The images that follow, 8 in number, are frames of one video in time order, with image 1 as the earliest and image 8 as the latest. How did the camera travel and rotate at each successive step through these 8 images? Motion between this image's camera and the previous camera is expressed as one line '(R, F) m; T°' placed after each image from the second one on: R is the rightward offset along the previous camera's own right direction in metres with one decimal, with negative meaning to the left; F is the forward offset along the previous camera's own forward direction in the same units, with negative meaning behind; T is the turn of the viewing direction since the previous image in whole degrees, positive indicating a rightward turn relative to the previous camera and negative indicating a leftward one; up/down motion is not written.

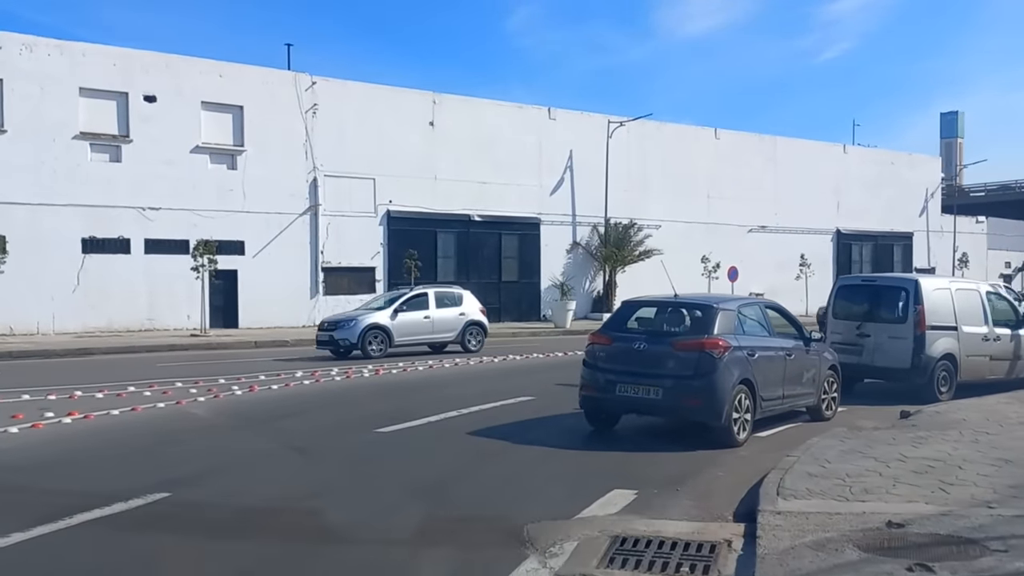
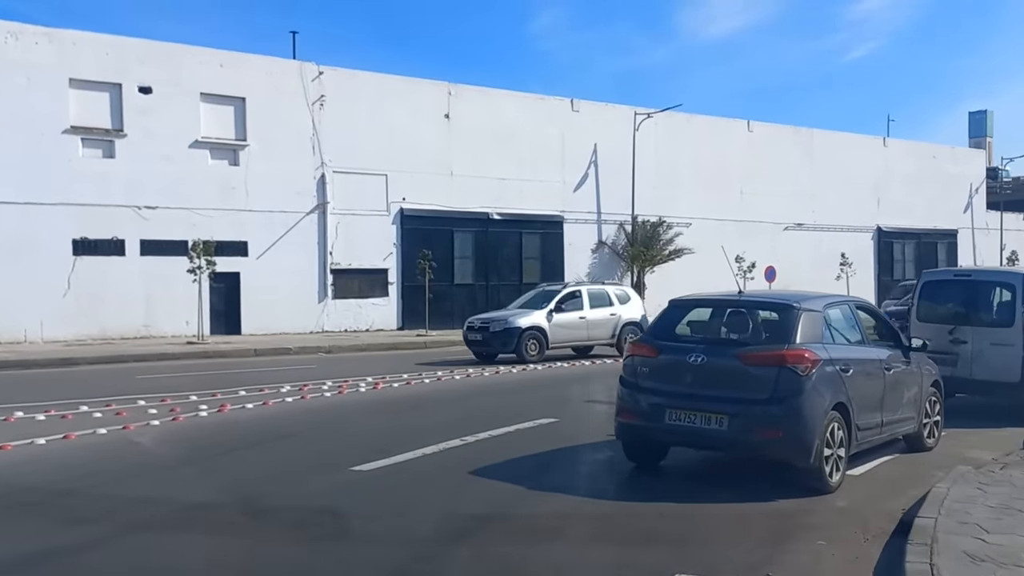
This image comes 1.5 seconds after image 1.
(+0.1, +2.3) m; -2°
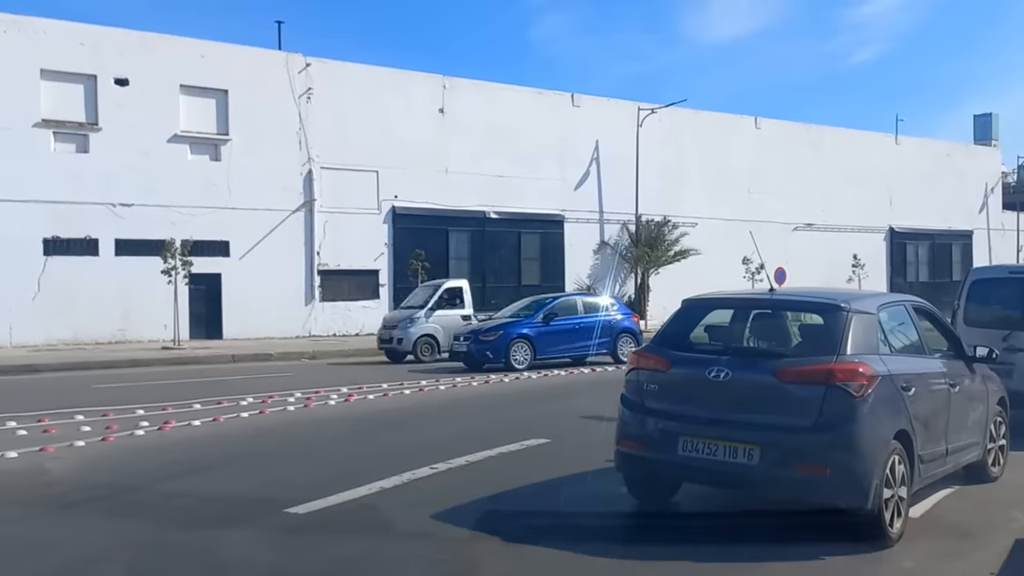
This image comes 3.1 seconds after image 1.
(+0.2, +1.6) m; 0°
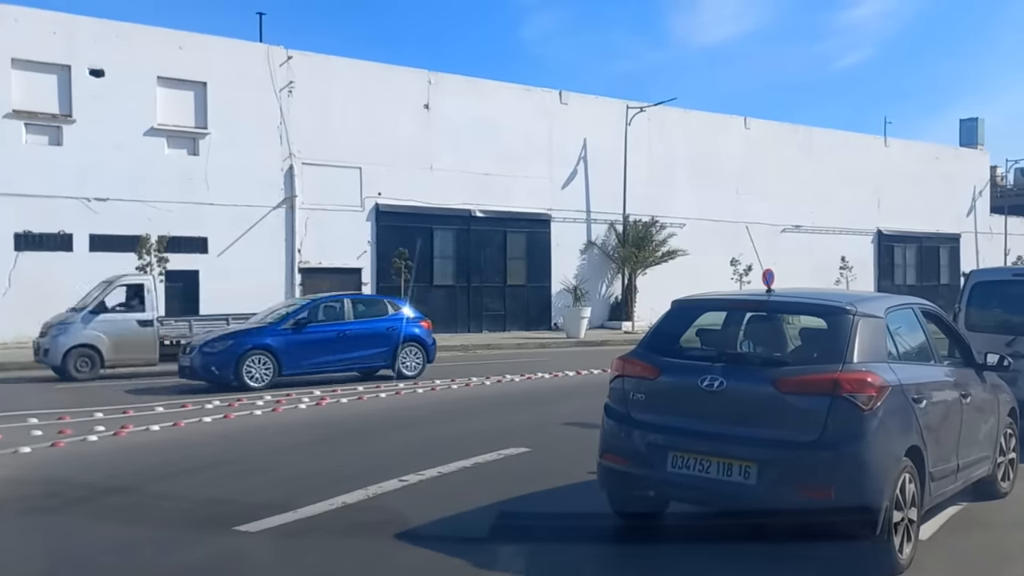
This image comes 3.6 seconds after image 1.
(+0.1, +0.6) m; +1°
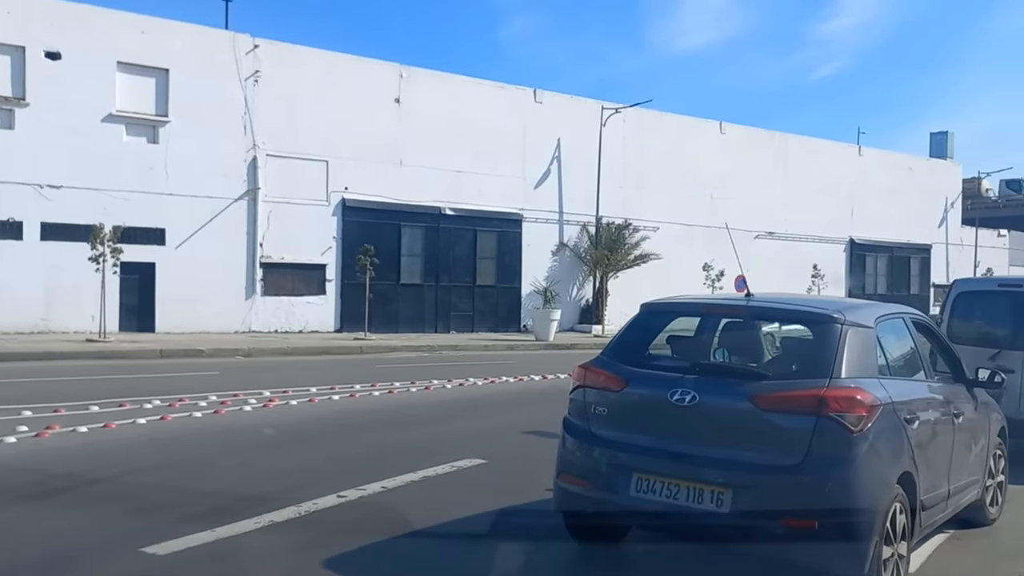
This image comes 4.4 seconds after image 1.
(+0.1, +0.6) m; +2°
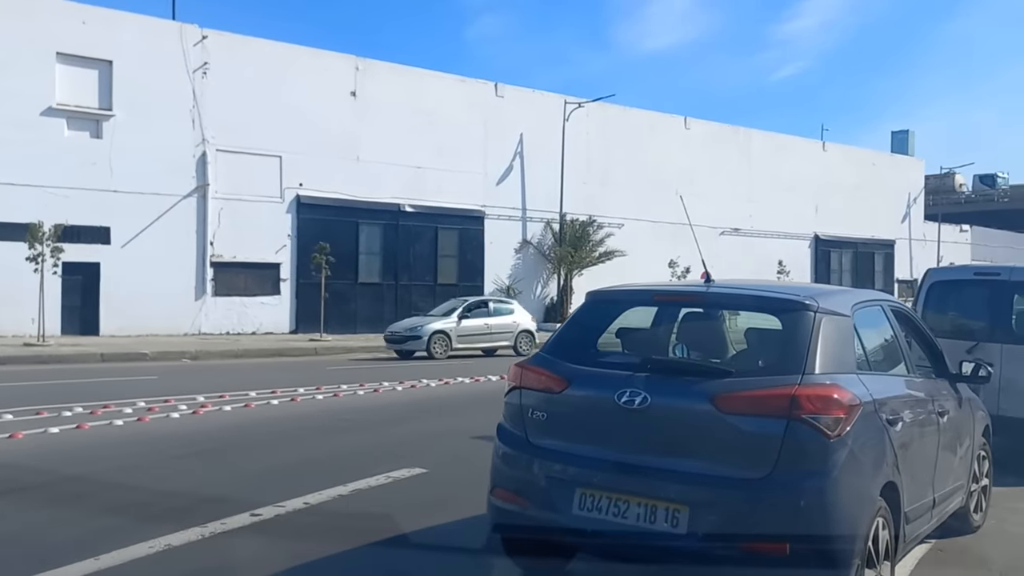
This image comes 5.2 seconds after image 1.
(+0.2, +0.7) m; +2°
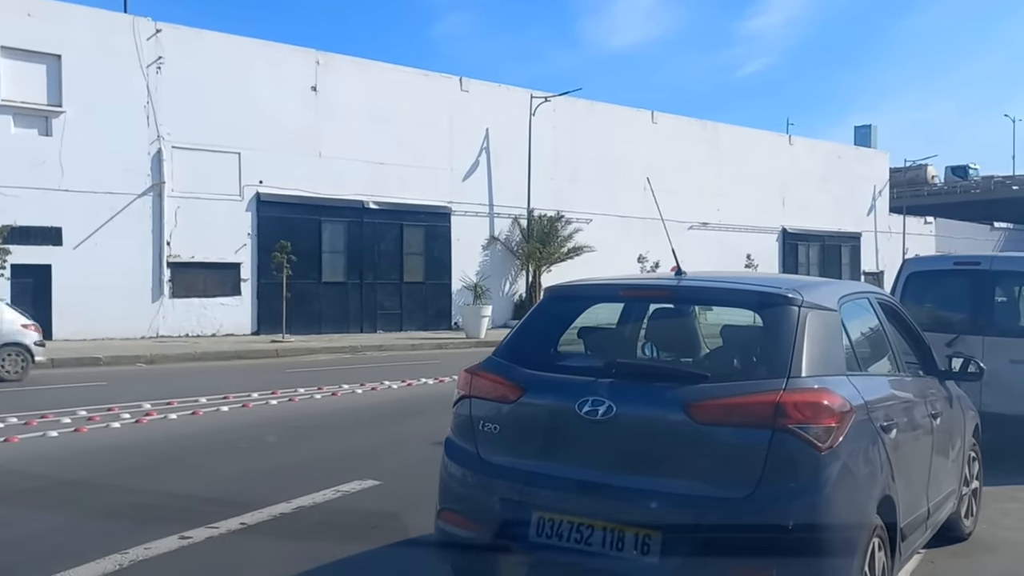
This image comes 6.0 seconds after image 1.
(+0.1, +0.5) m; +2°
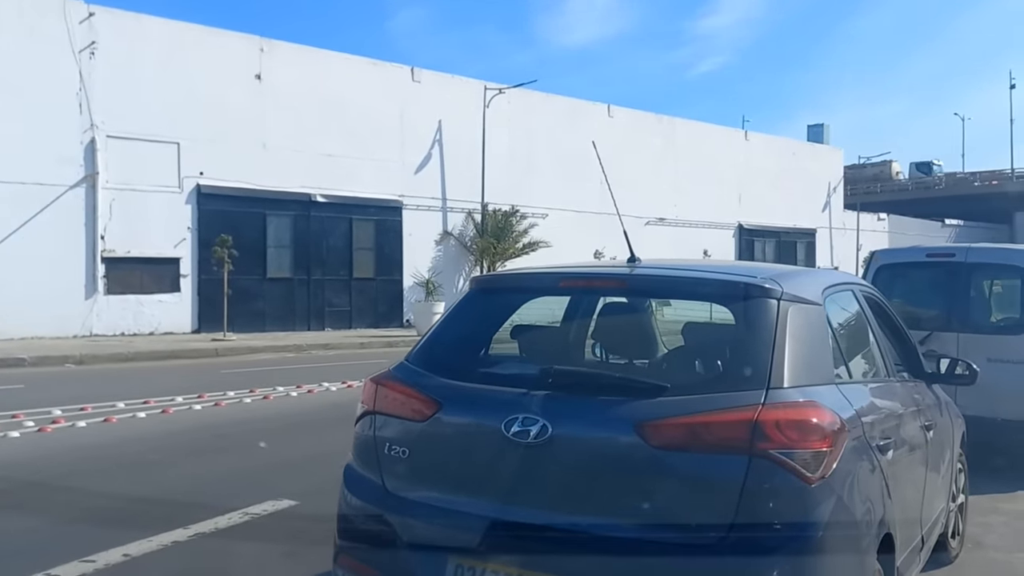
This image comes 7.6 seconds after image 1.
(+0.2, +0.8) m; +3°
